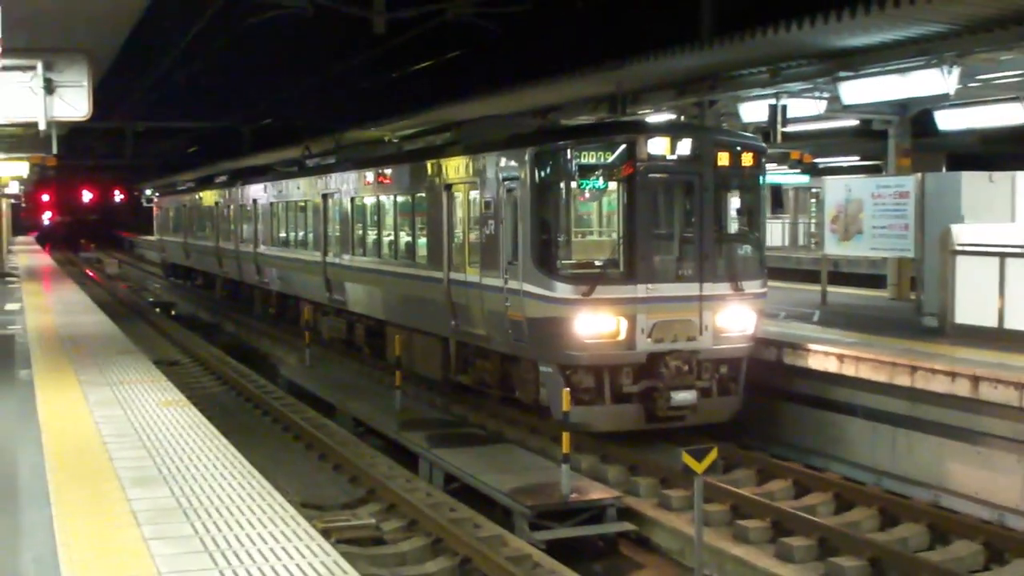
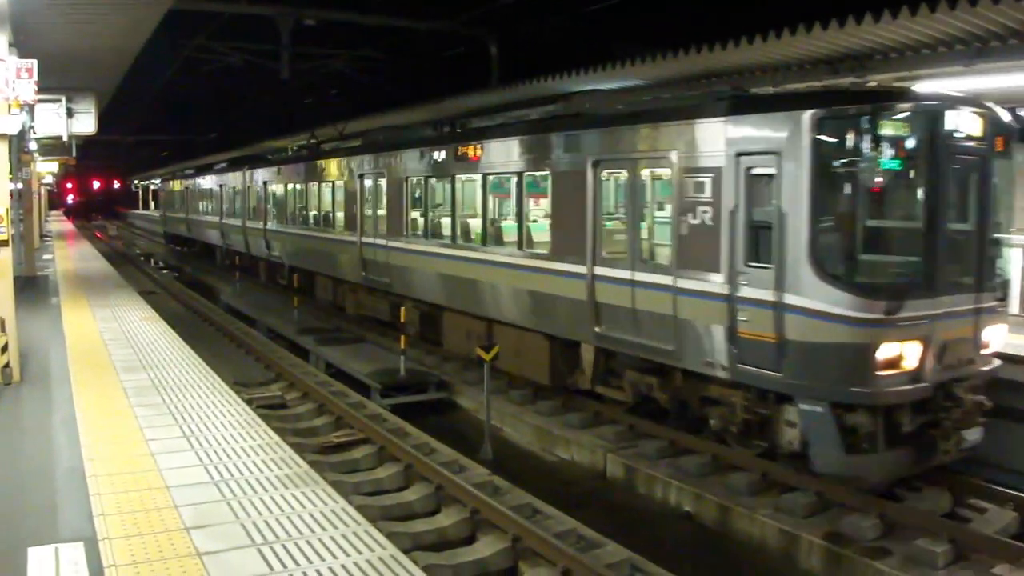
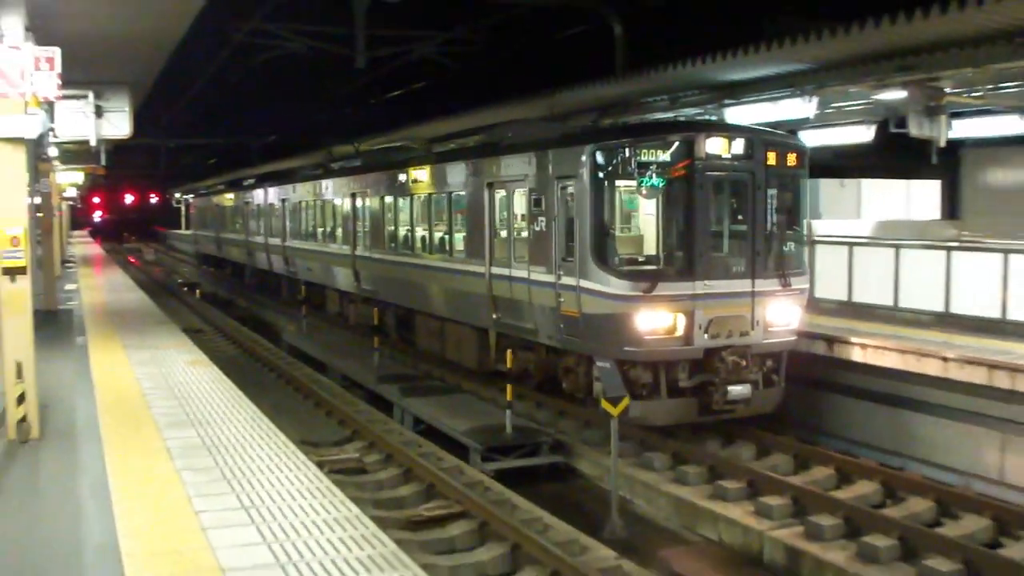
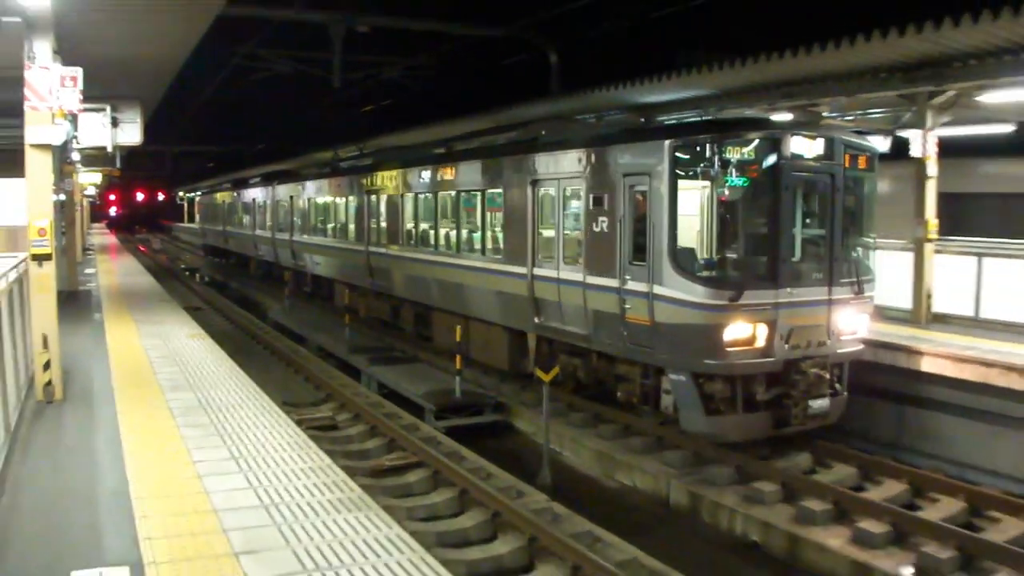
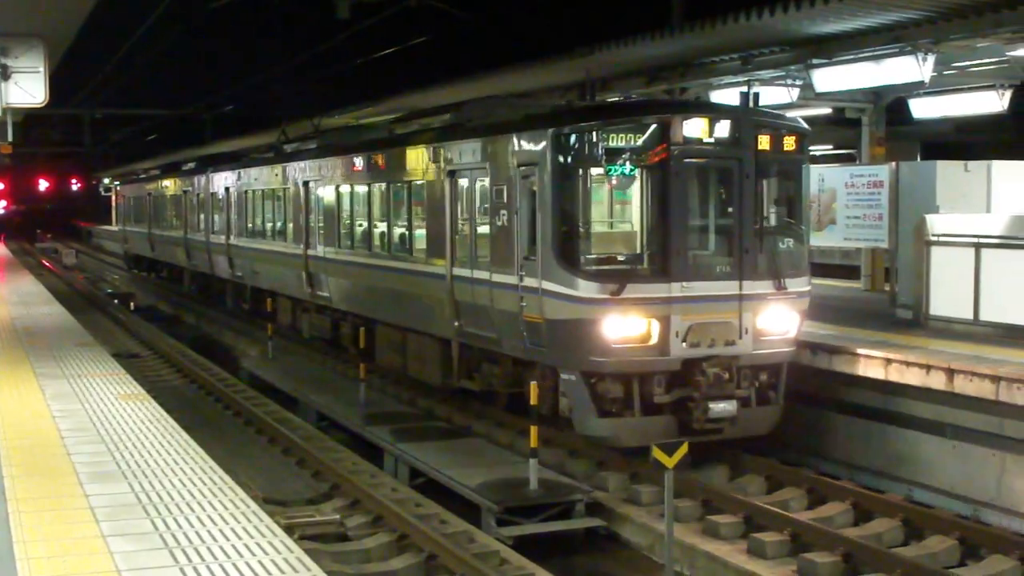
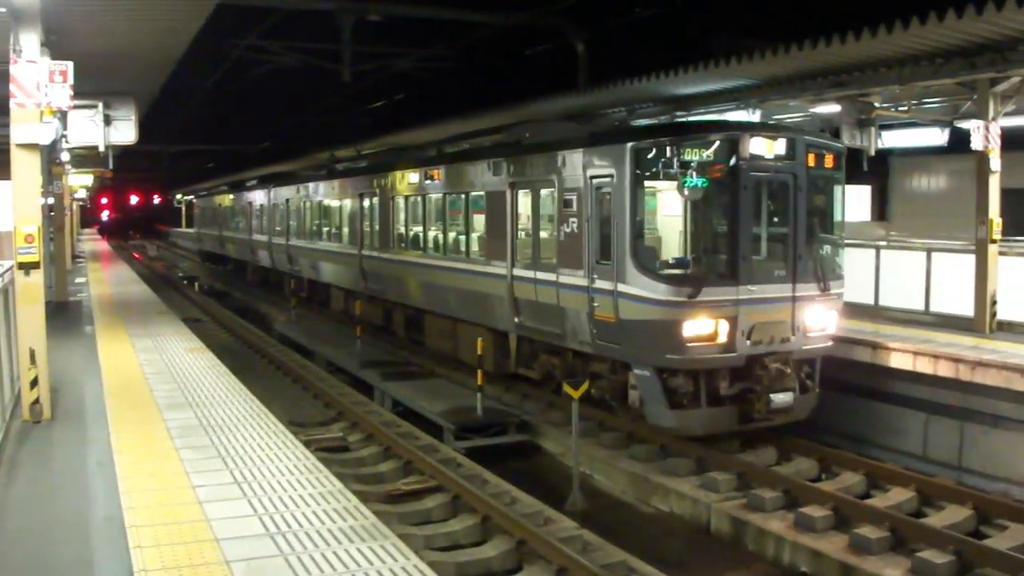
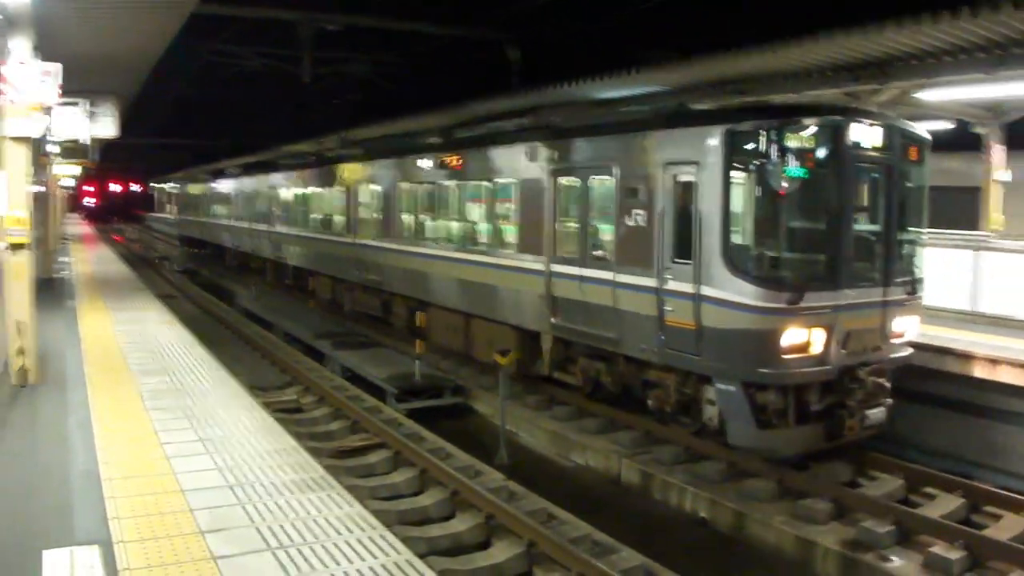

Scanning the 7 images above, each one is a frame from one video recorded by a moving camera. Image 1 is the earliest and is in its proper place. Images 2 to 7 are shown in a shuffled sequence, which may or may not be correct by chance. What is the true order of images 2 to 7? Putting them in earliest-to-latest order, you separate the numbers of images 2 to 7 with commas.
5, 3, 6, 4, 7, 2
